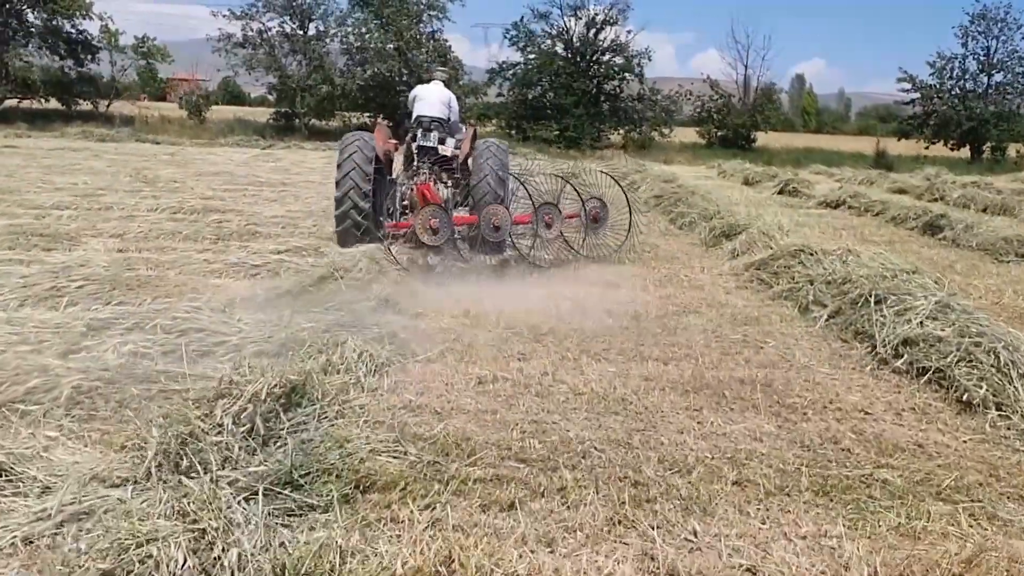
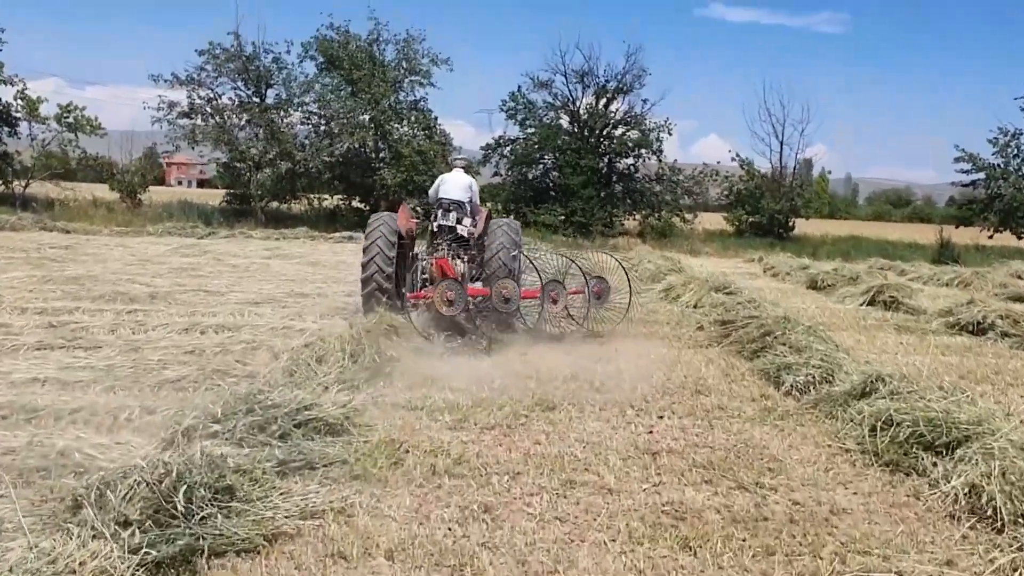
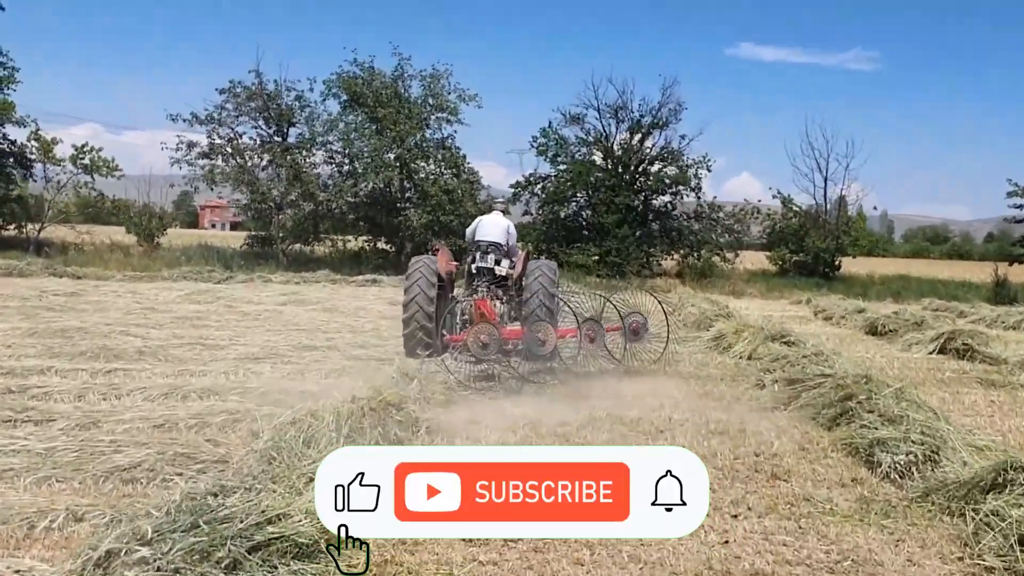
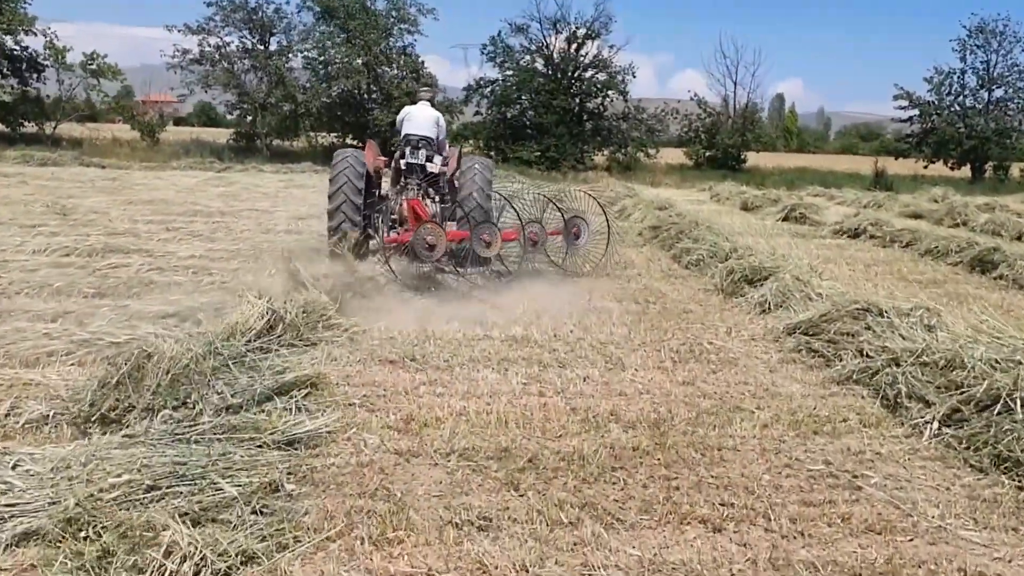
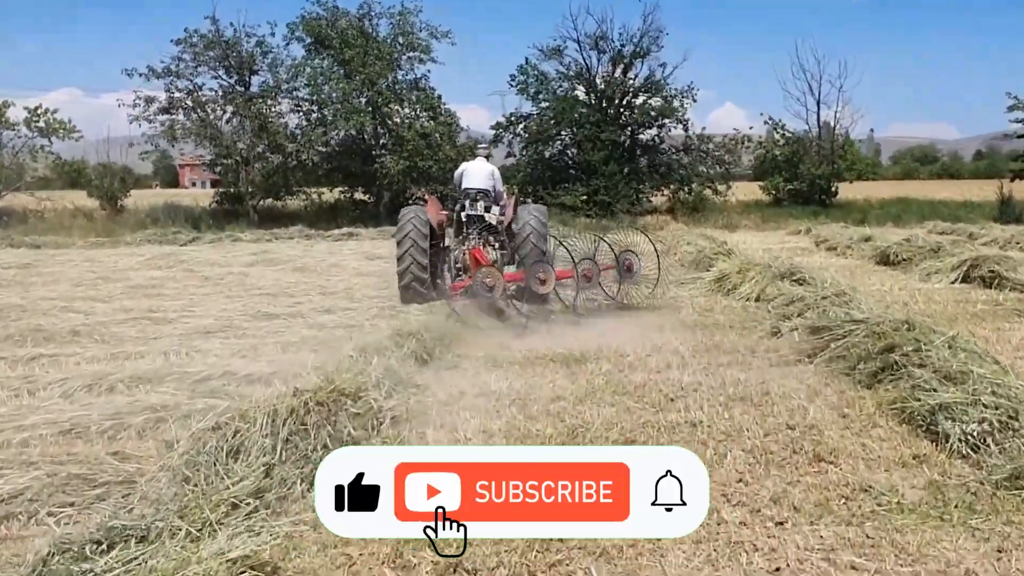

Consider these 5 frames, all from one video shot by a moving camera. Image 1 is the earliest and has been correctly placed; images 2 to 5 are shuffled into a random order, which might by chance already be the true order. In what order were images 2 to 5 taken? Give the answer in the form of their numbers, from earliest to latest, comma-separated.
4, 2, 3, 5
